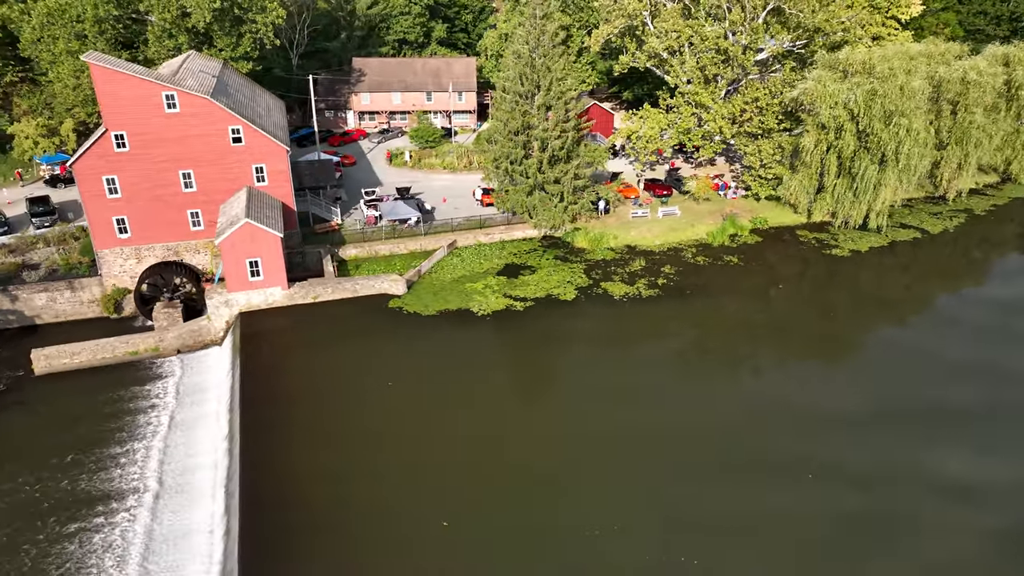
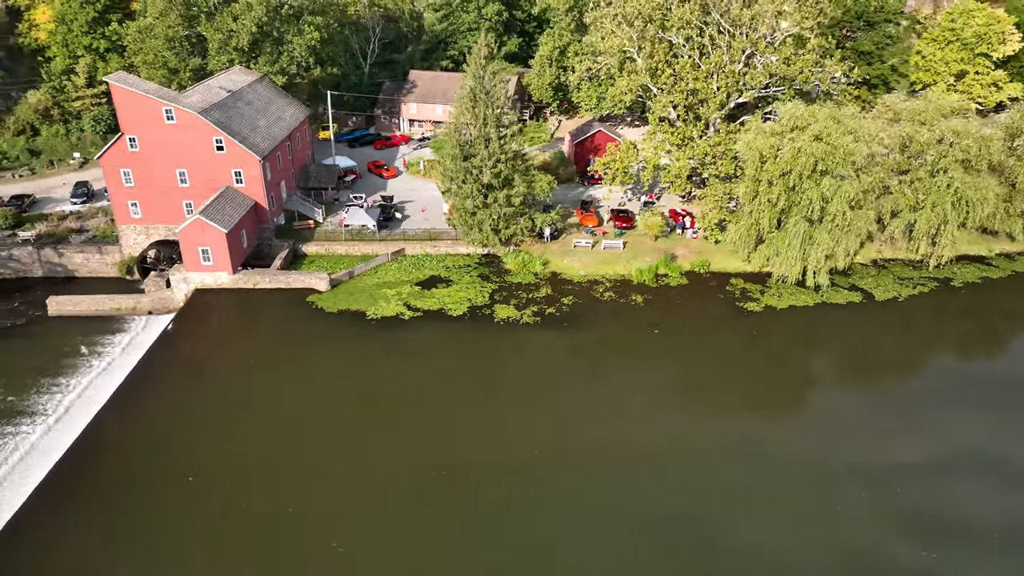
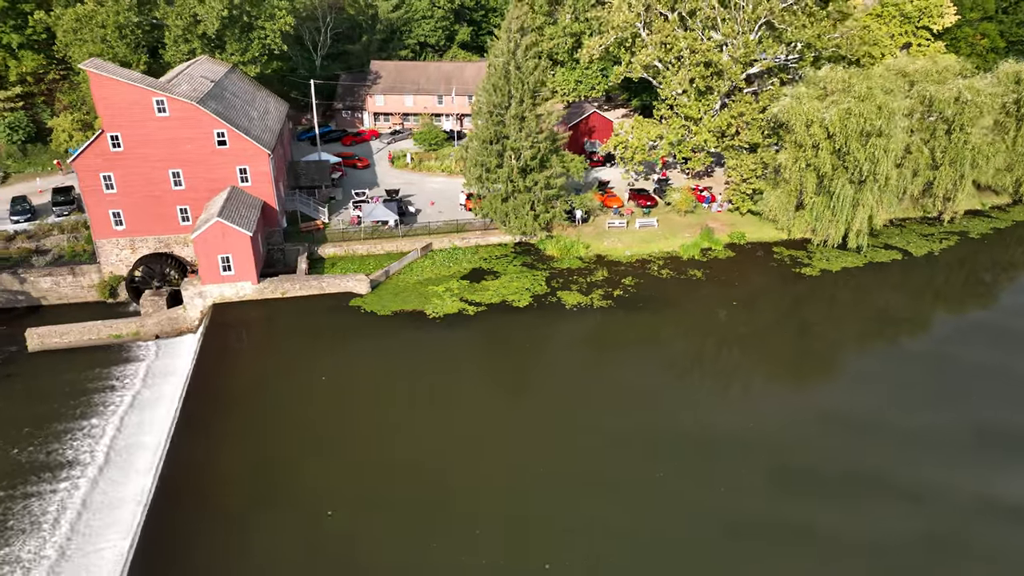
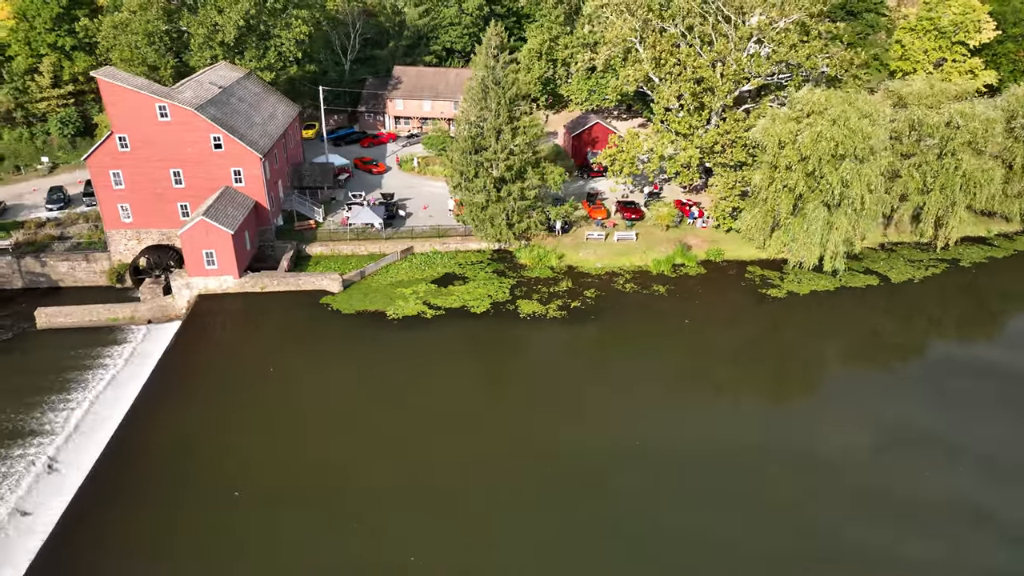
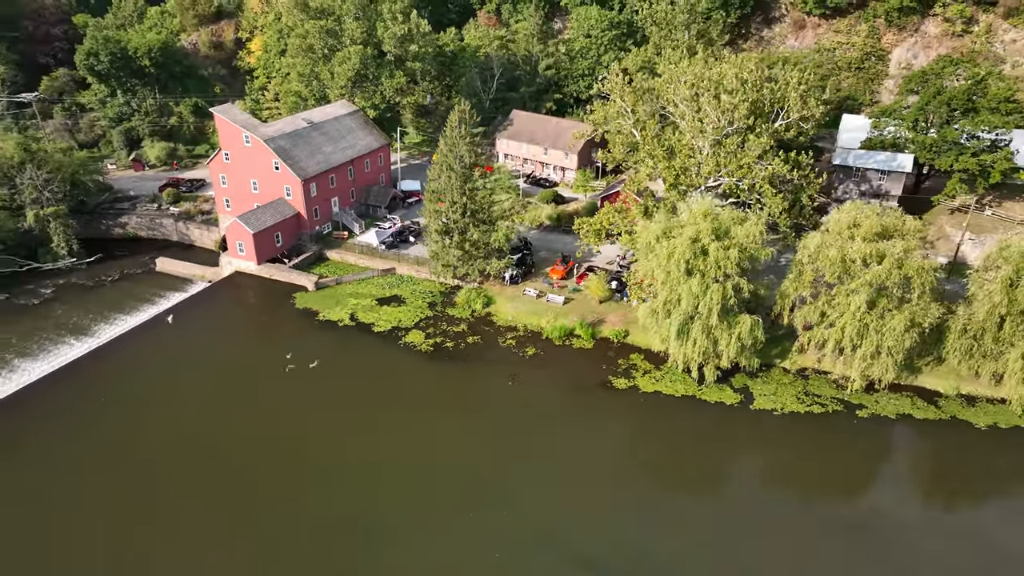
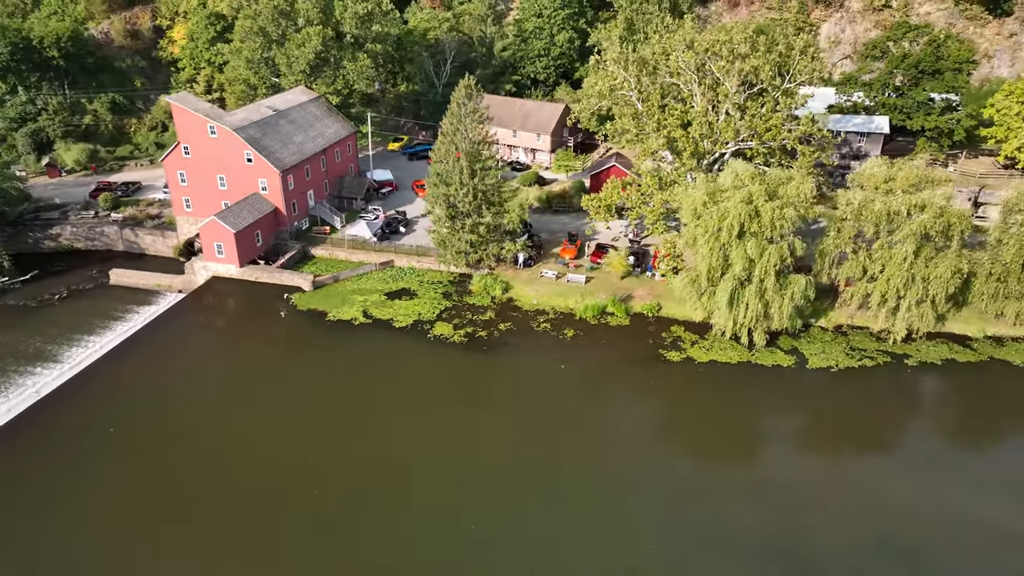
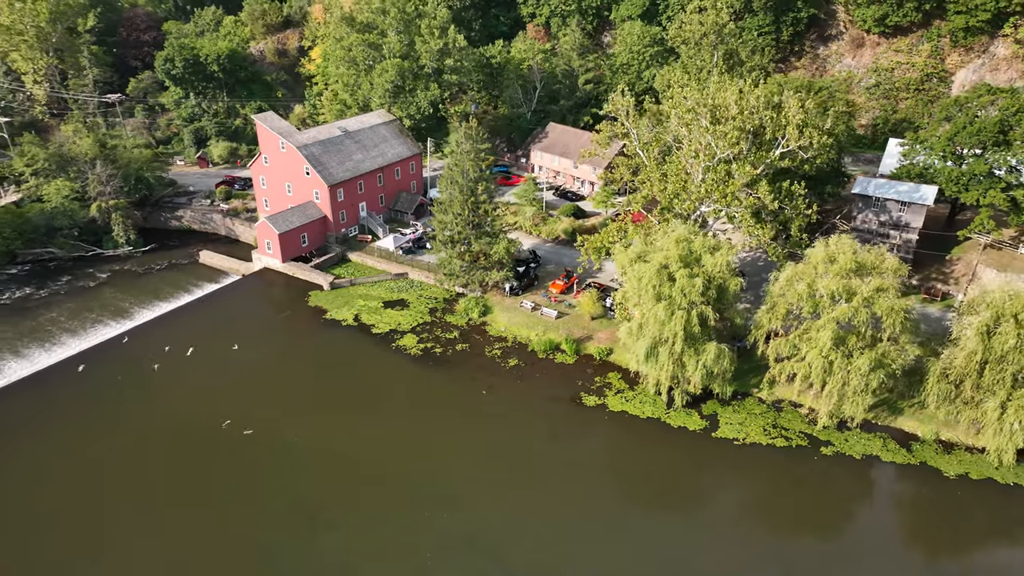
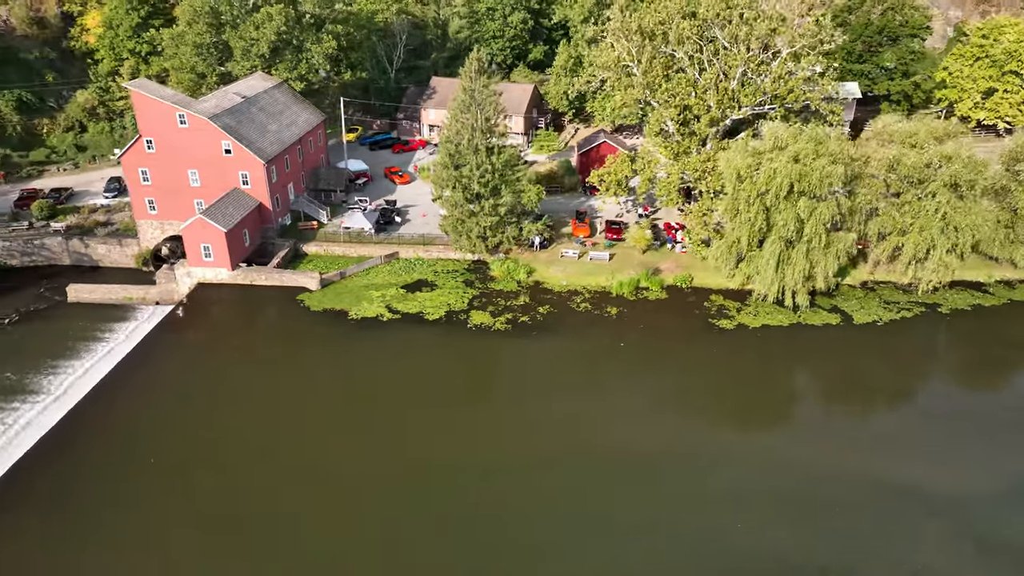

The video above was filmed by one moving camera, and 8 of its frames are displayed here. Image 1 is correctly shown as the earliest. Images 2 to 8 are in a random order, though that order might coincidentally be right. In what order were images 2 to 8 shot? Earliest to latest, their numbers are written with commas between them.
3, 4, 2, 8, 6, 5, 7
